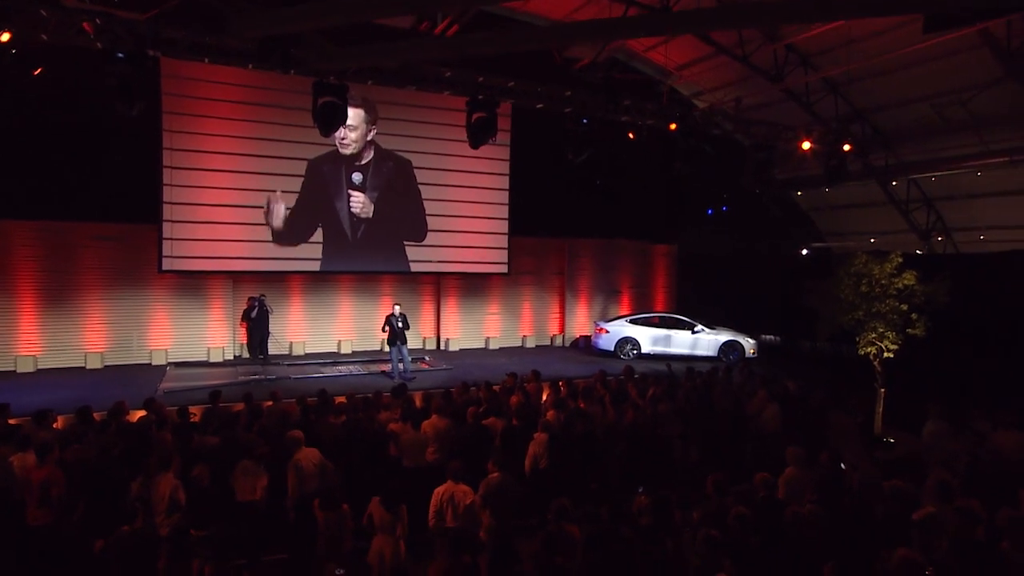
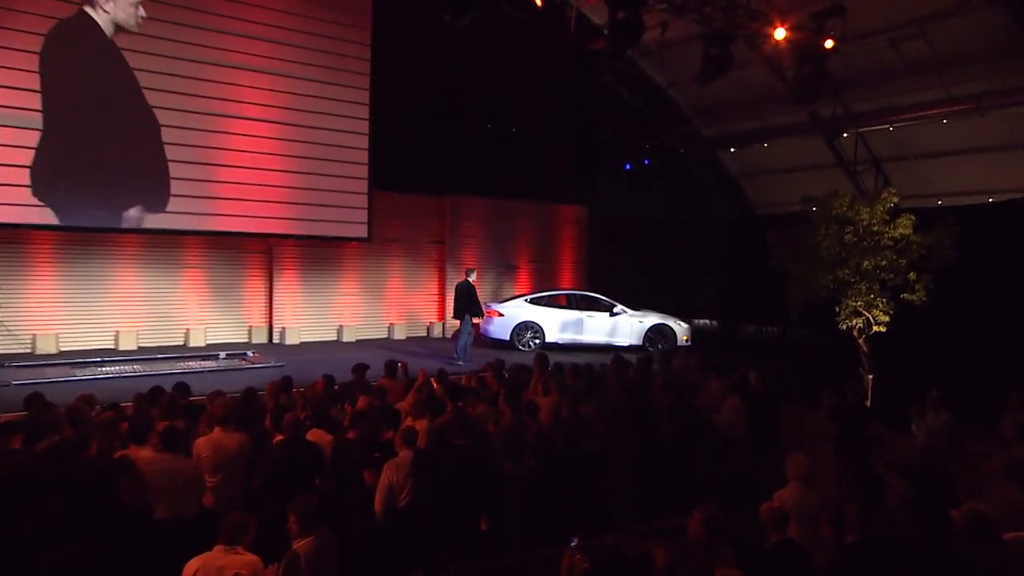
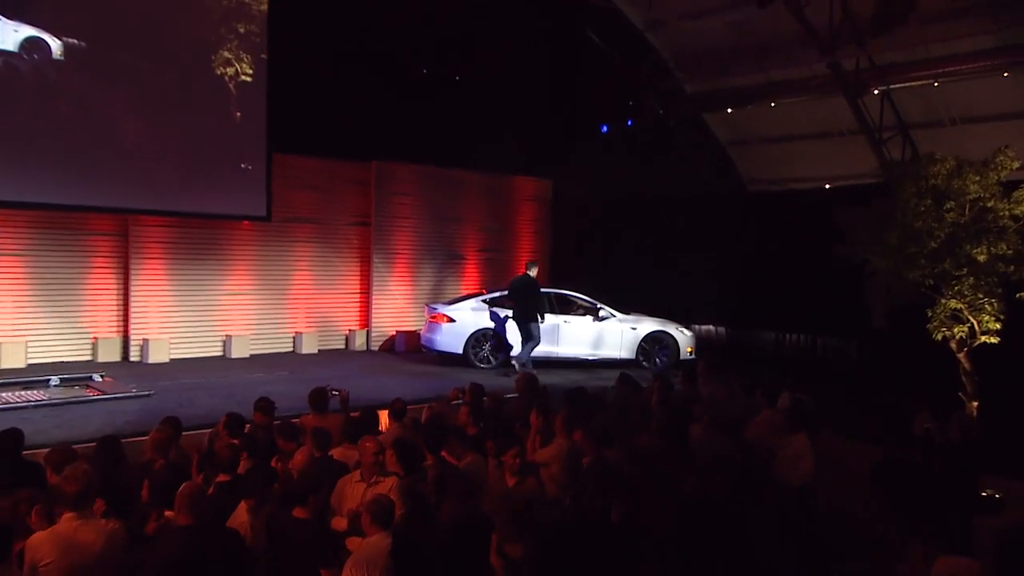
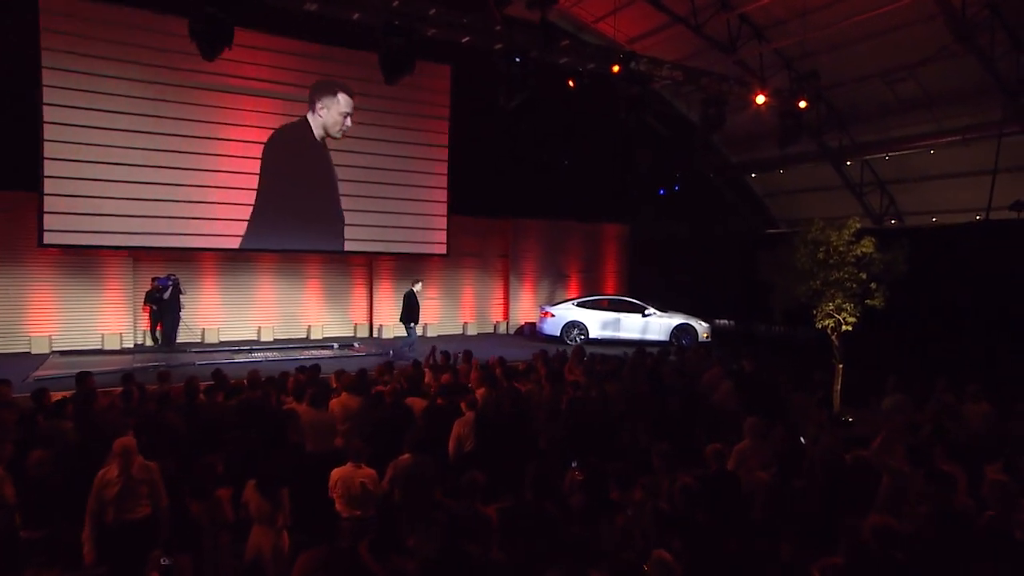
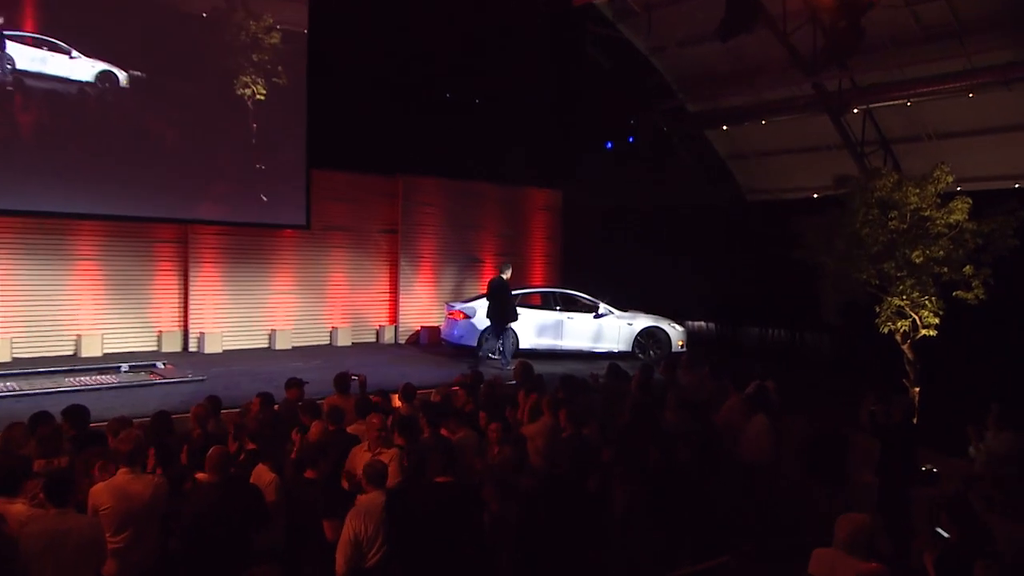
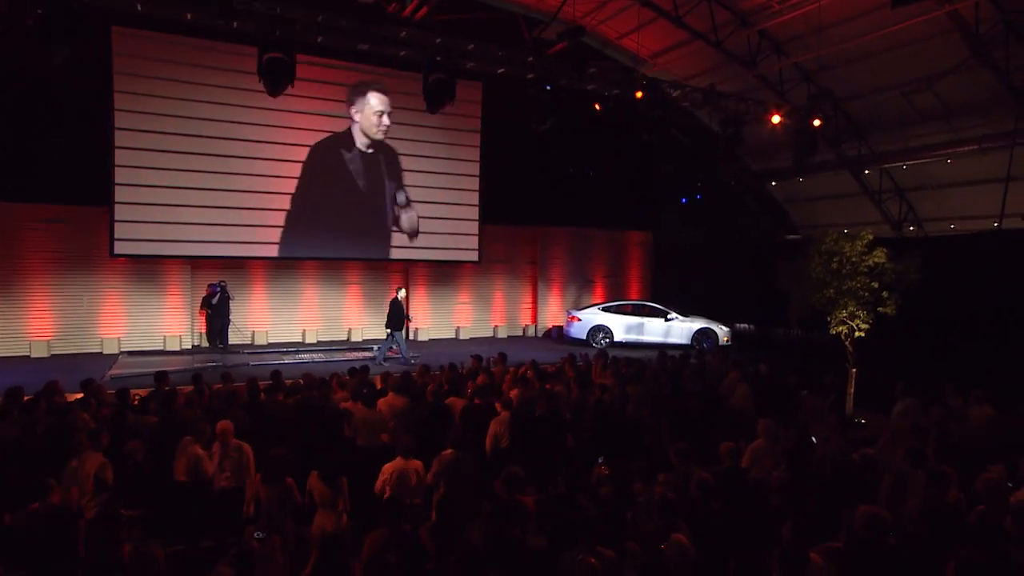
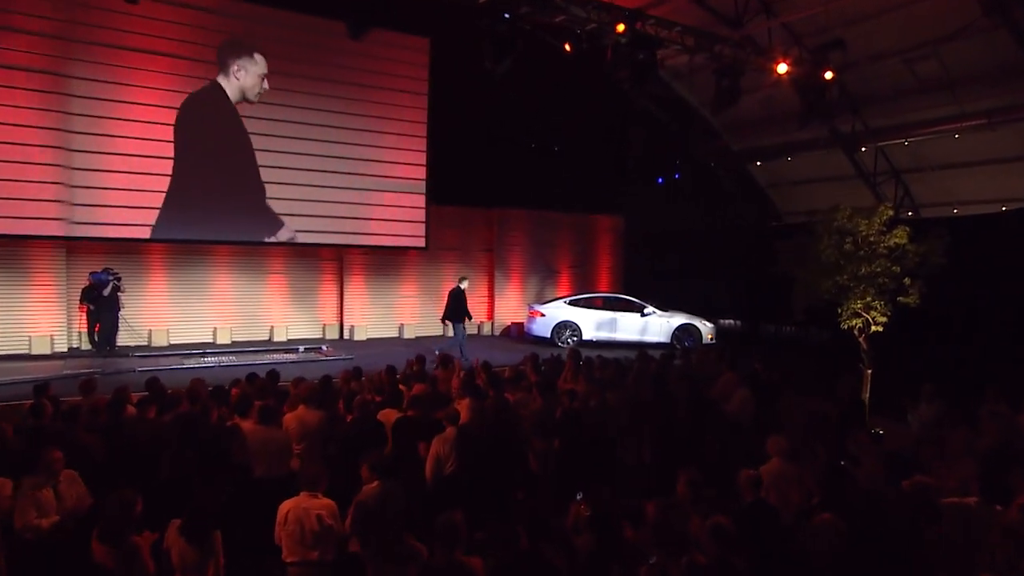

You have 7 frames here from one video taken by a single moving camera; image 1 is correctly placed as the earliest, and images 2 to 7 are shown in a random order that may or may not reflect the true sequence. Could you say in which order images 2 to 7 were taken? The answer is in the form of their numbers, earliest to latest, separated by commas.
6, 4, 7, 2, 5, 3
